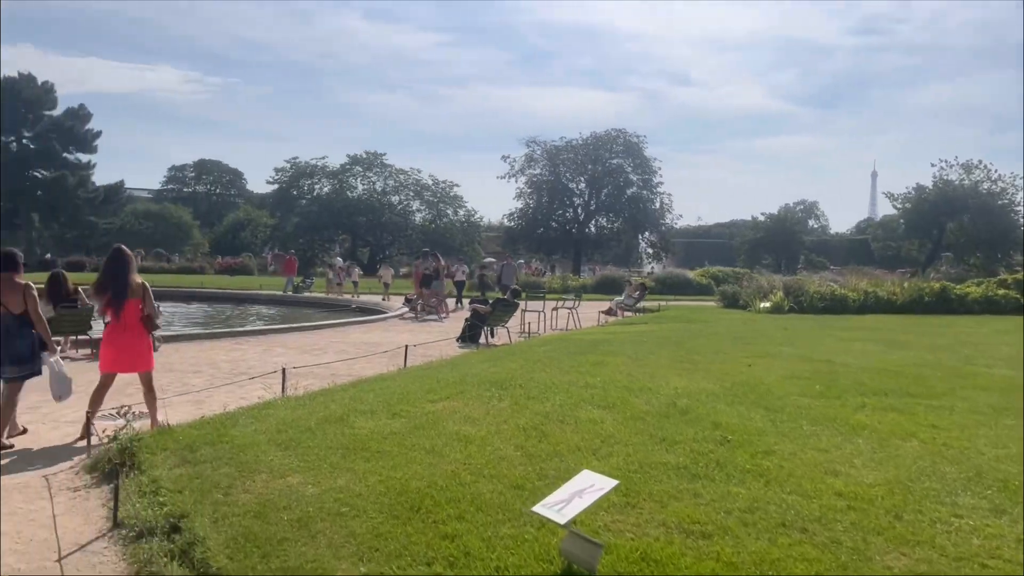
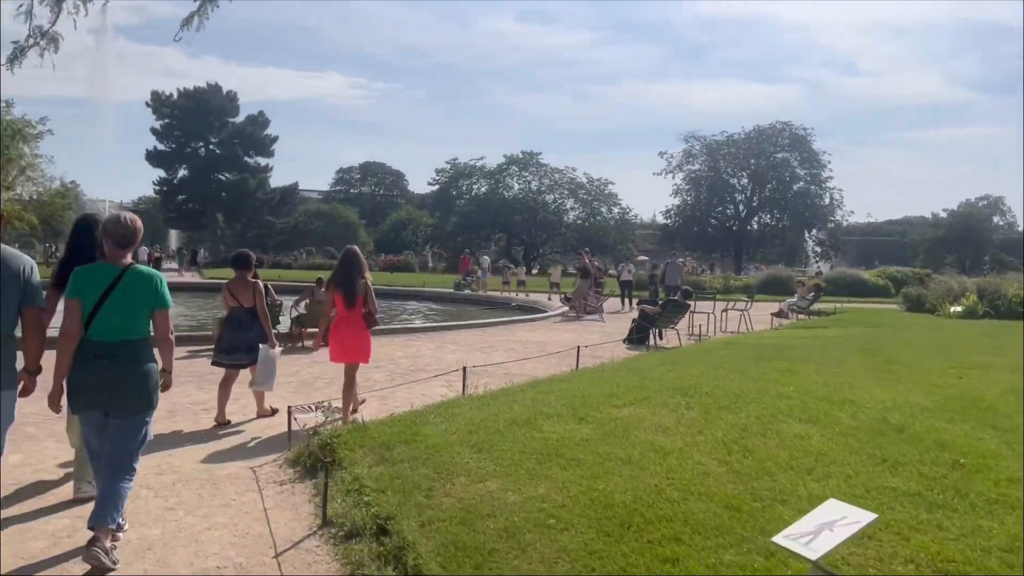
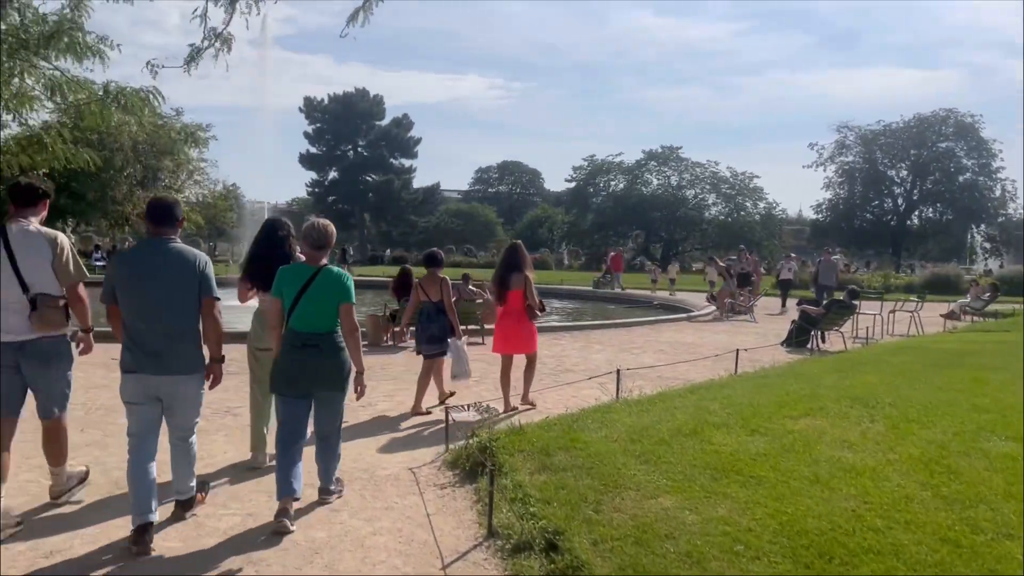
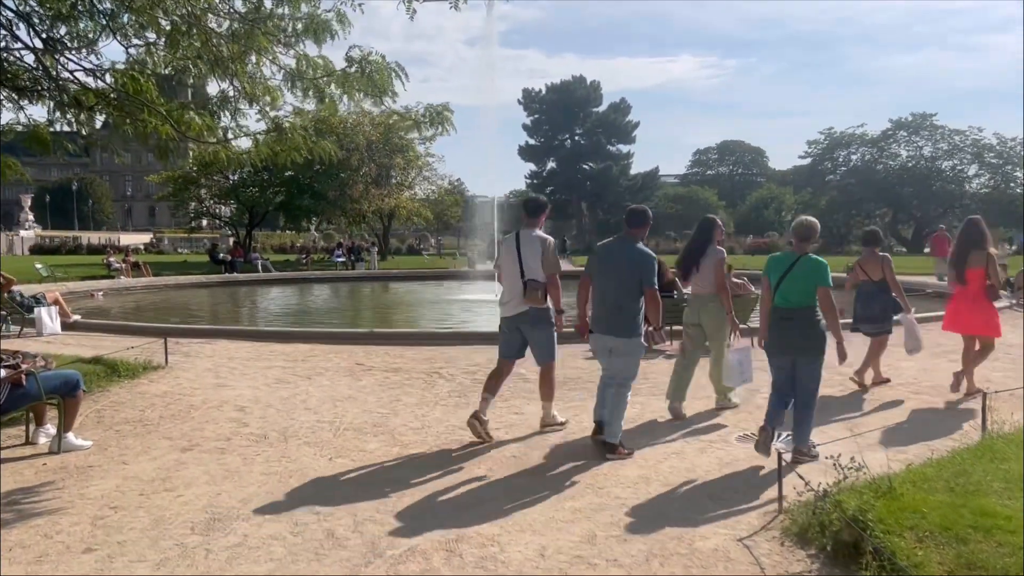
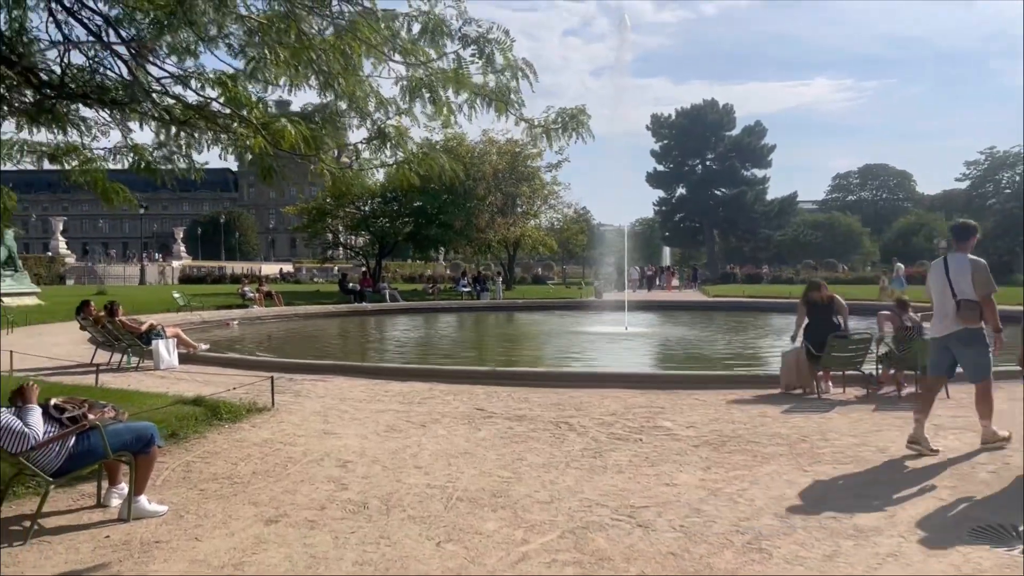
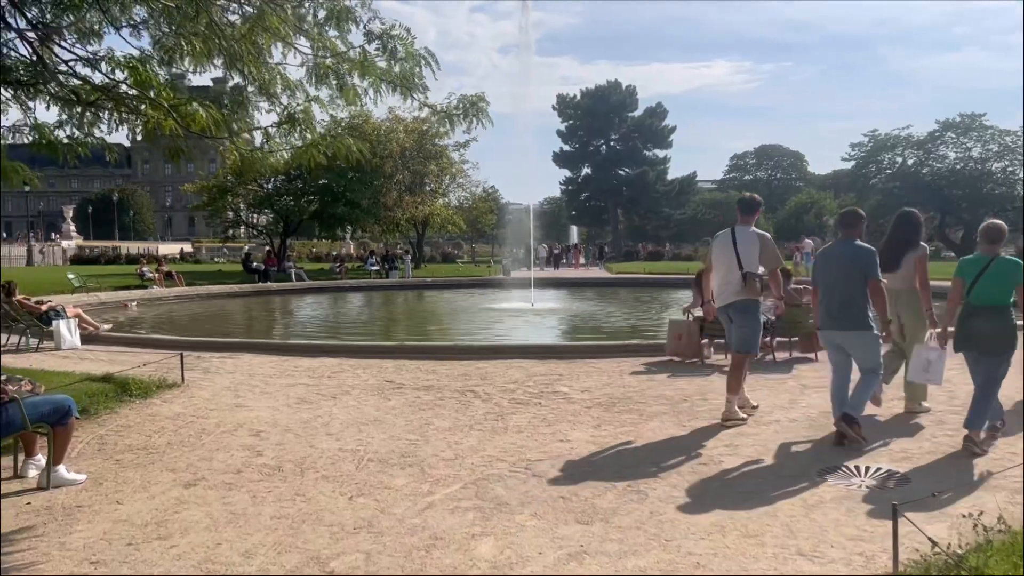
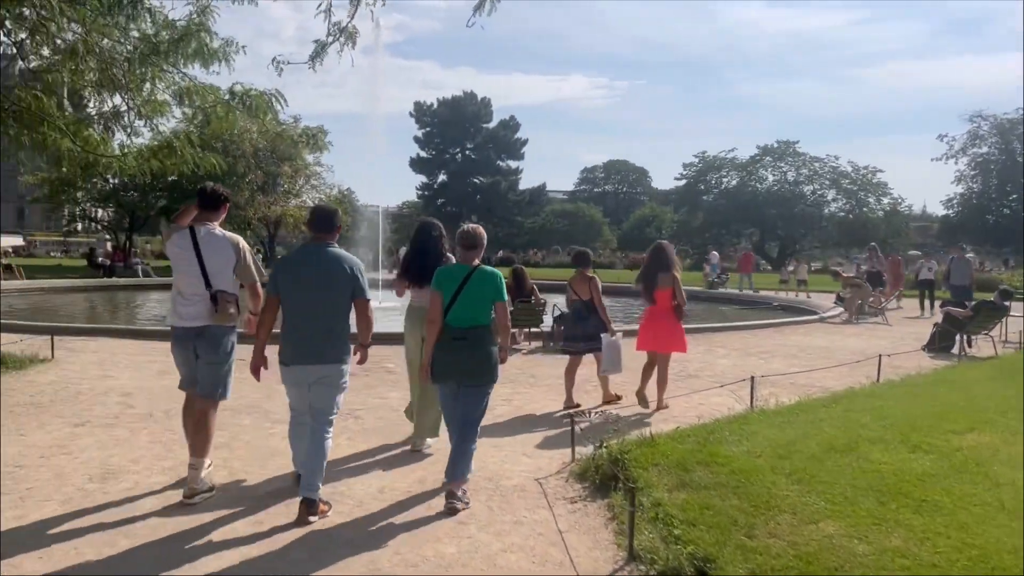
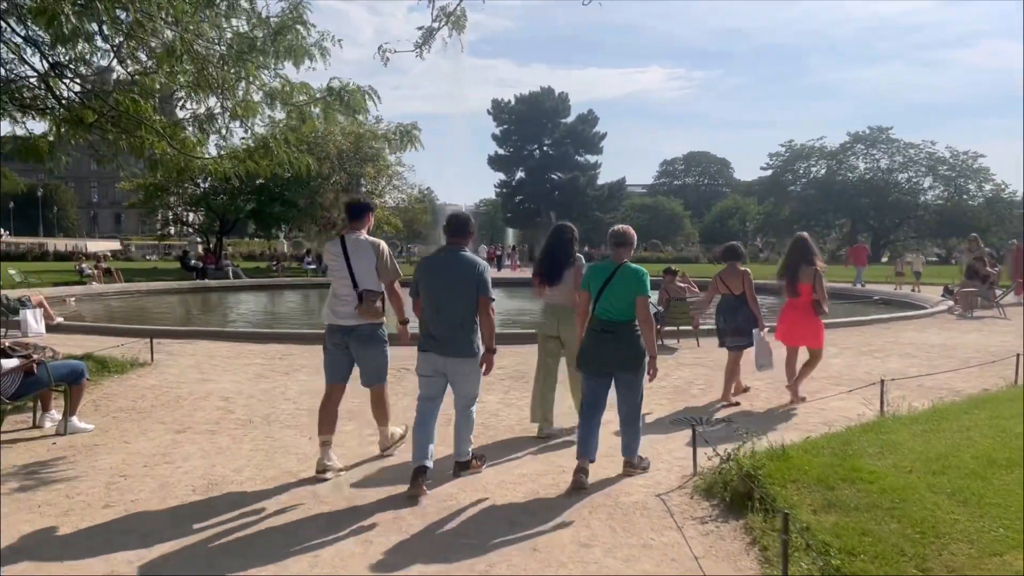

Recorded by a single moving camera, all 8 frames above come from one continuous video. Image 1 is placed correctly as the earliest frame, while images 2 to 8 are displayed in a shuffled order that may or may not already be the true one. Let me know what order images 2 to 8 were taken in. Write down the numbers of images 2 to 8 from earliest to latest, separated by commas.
2, 3, 7, 8, 4, 6, 5
